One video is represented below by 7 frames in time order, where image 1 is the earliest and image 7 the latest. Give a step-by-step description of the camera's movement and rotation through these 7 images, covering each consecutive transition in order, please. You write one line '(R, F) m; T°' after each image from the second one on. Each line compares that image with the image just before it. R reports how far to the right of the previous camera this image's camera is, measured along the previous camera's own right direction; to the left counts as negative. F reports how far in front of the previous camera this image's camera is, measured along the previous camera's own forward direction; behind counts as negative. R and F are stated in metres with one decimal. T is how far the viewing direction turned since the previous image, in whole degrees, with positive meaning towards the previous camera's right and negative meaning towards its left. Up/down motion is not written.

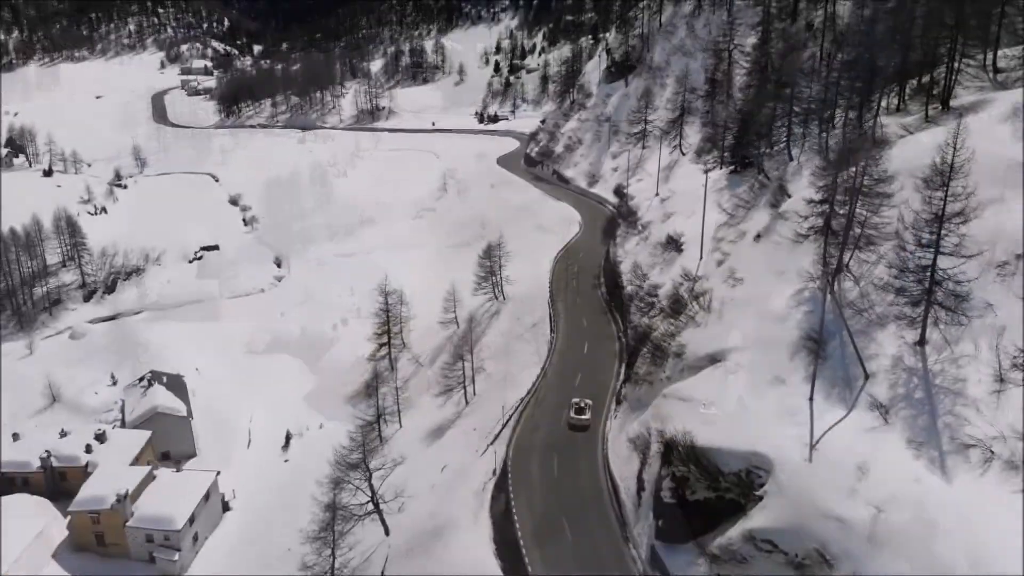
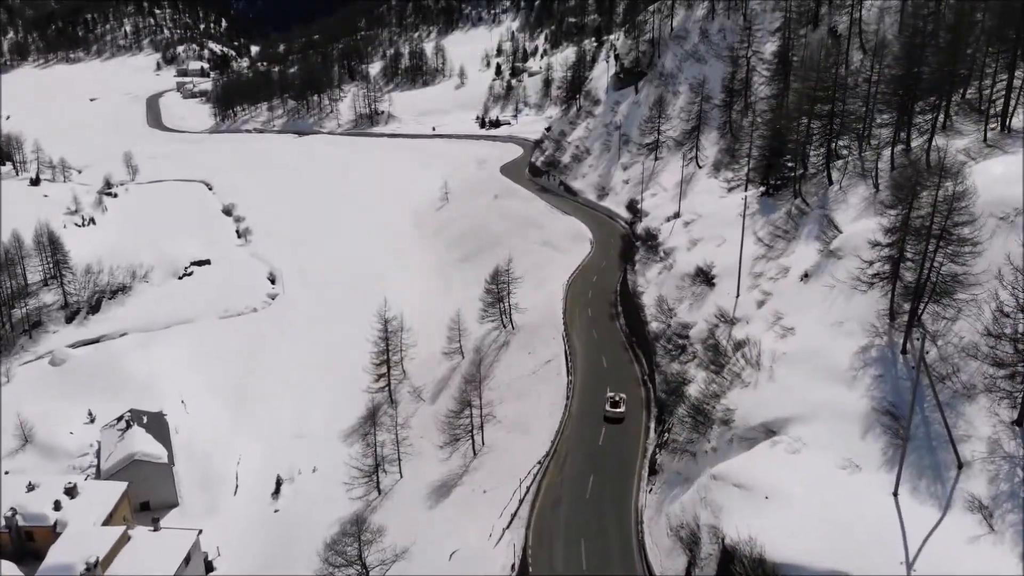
(-0.7, +5.0) m; 0°
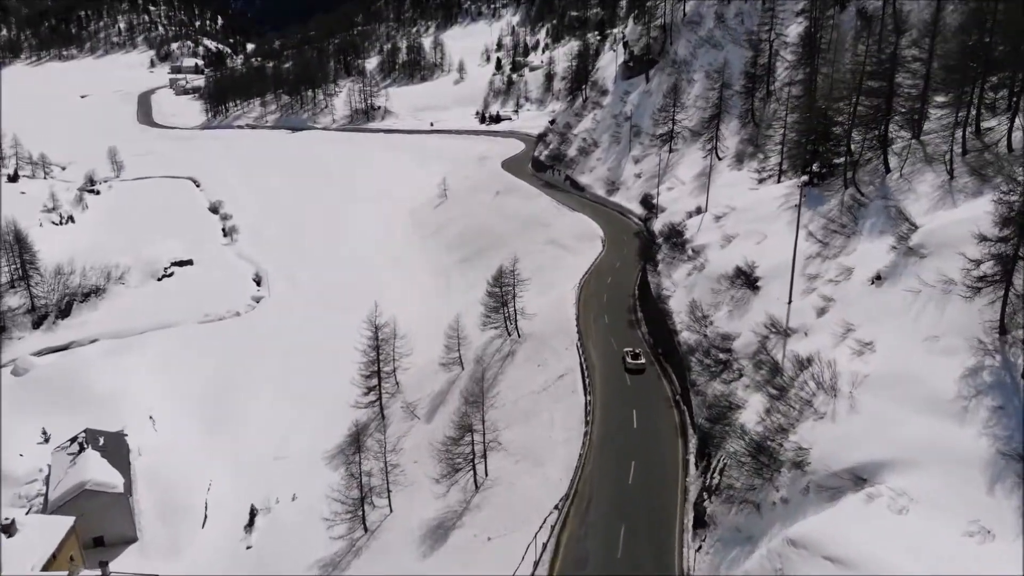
(-0.4, +6.9) m; 0°
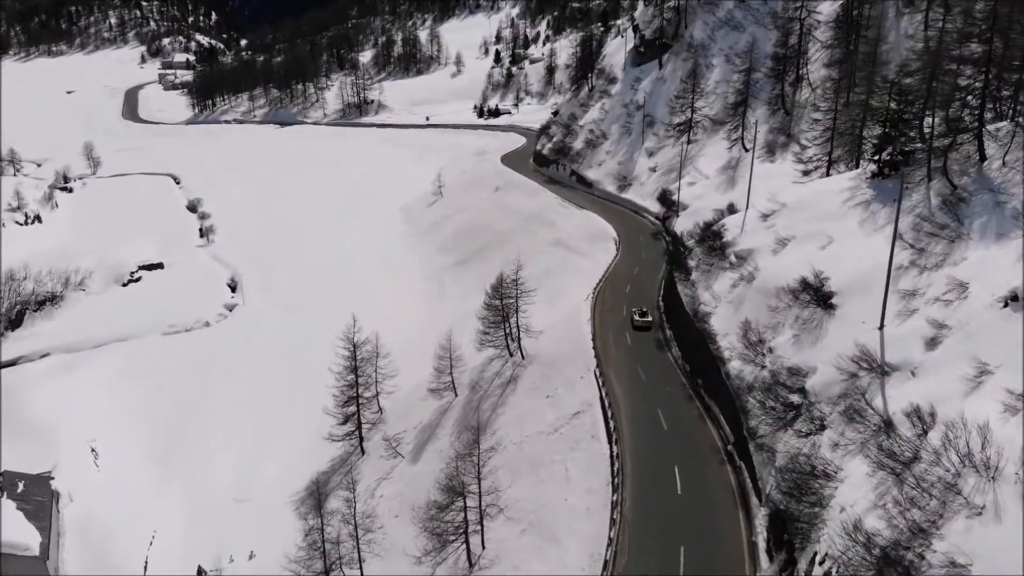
(-0.2, +8.7) m; 0°
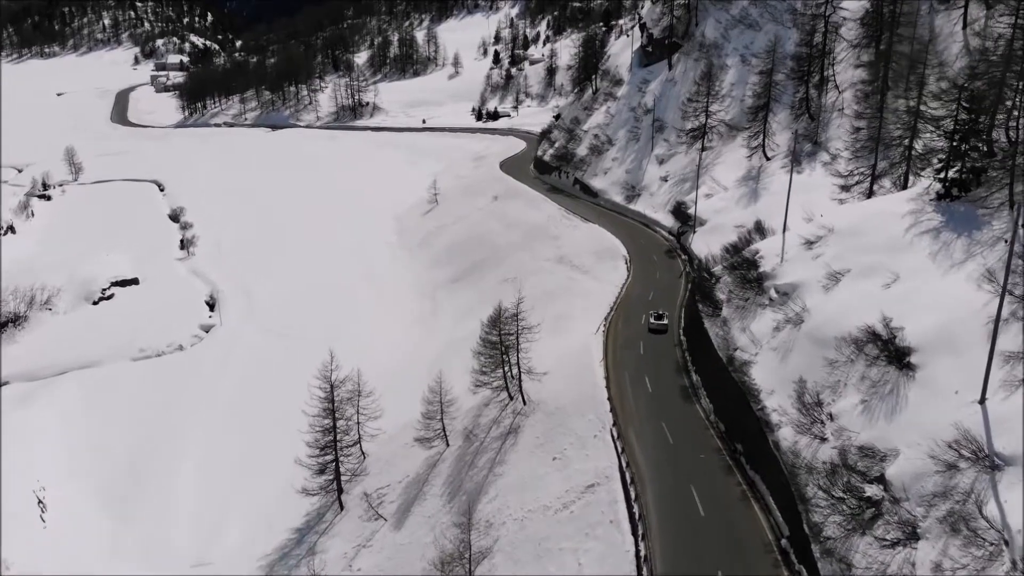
(0.0, +6.0) m; 0°
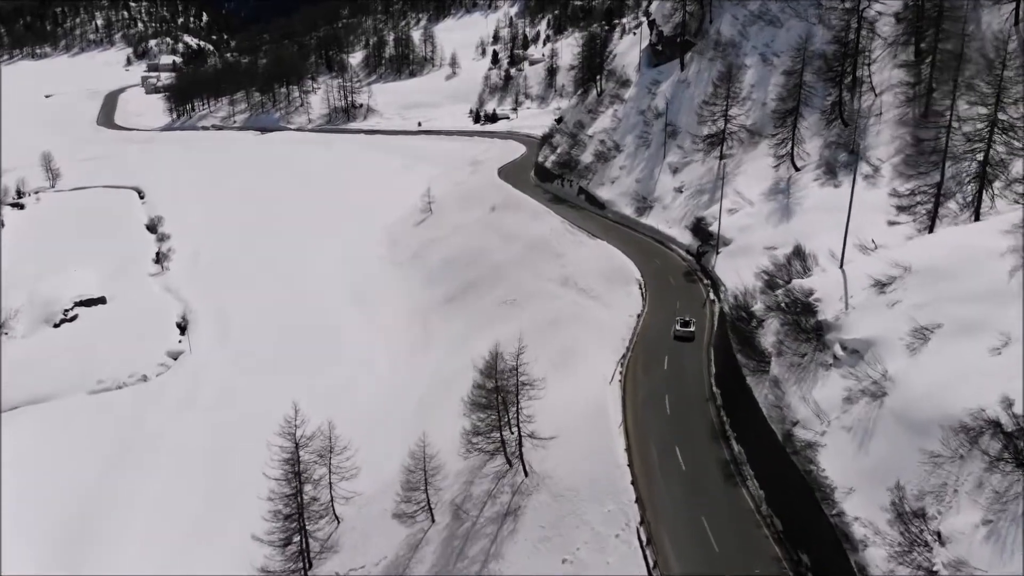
(0.0, +6.8) m; 0°
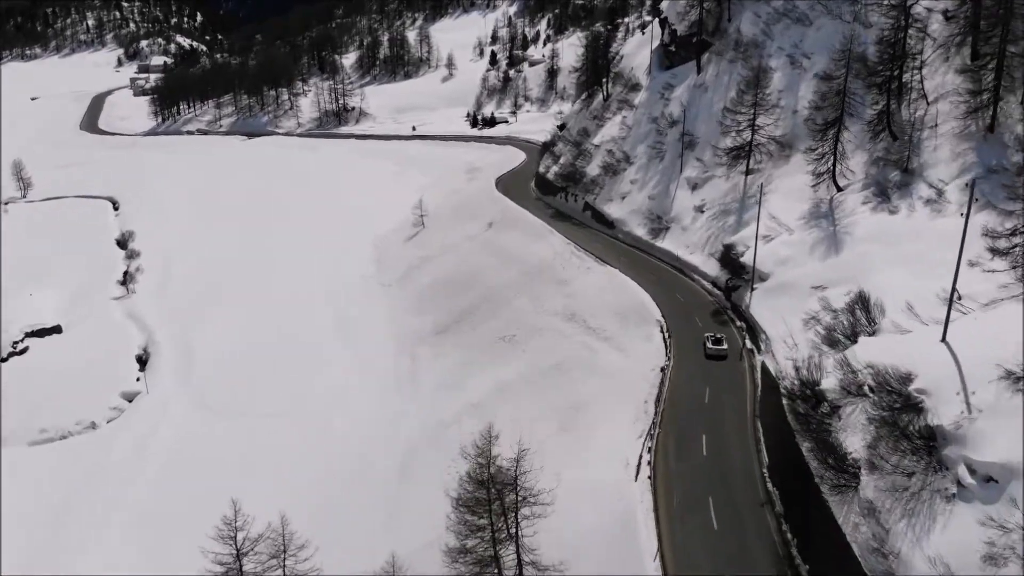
(+0.1, +7.6) m; 0°
